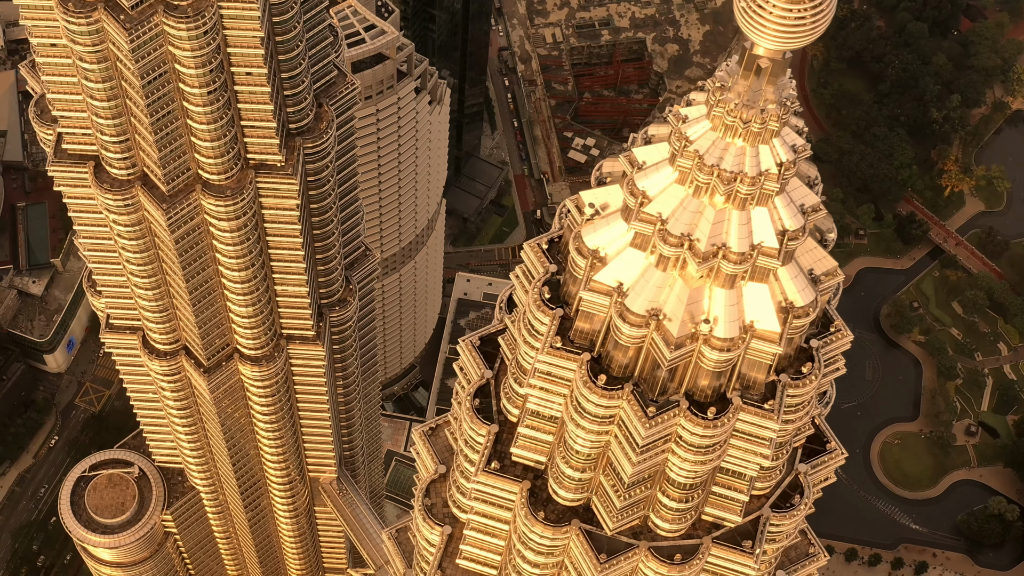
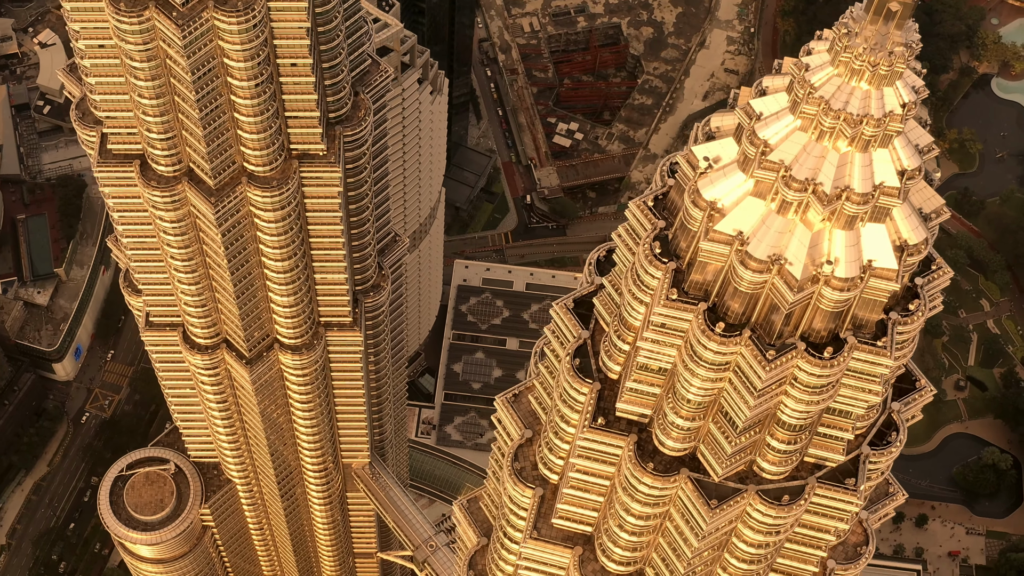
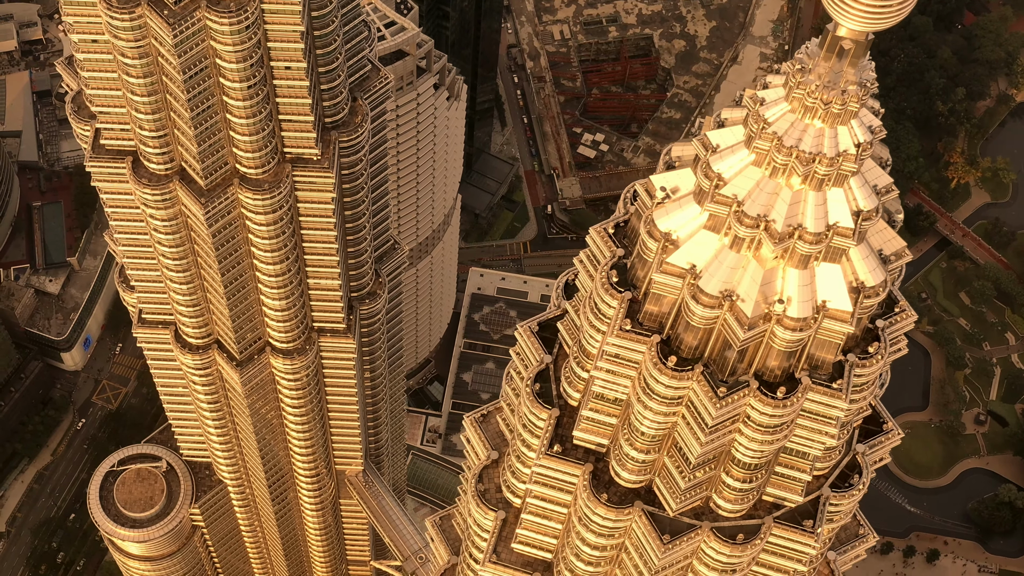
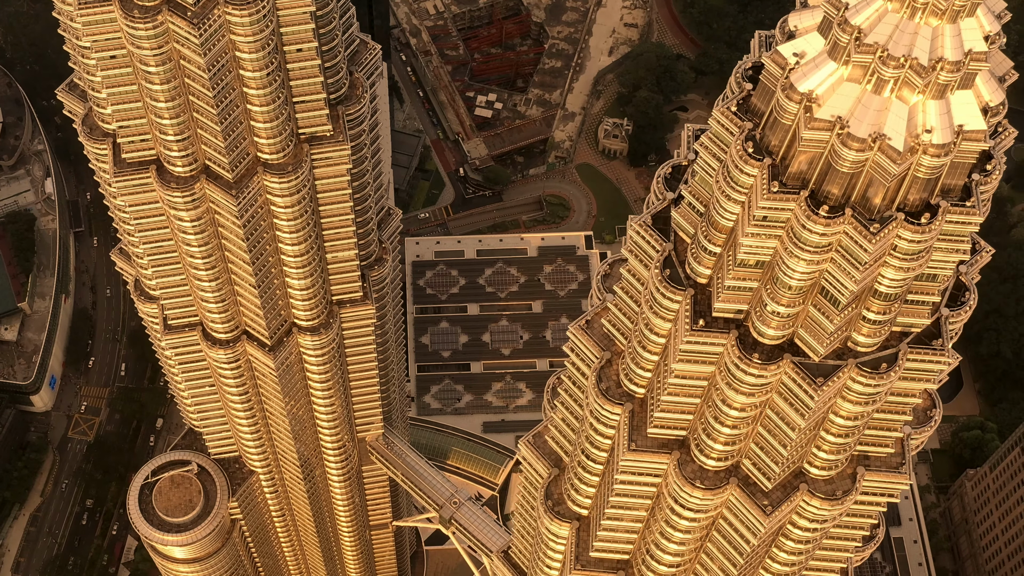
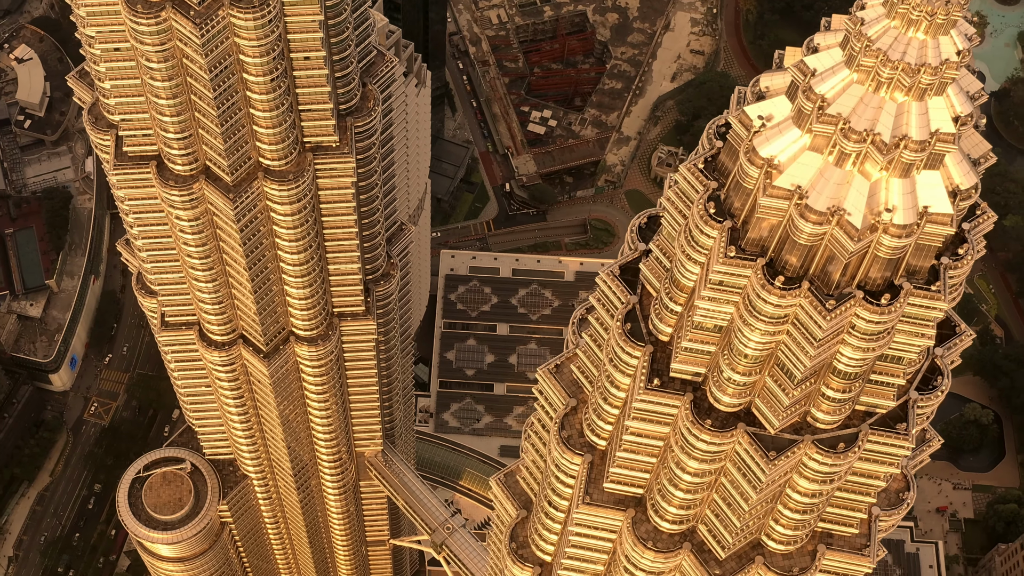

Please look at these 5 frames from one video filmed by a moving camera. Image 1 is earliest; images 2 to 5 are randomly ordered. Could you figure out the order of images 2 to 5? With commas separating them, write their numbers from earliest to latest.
3, 2, 5, 4
